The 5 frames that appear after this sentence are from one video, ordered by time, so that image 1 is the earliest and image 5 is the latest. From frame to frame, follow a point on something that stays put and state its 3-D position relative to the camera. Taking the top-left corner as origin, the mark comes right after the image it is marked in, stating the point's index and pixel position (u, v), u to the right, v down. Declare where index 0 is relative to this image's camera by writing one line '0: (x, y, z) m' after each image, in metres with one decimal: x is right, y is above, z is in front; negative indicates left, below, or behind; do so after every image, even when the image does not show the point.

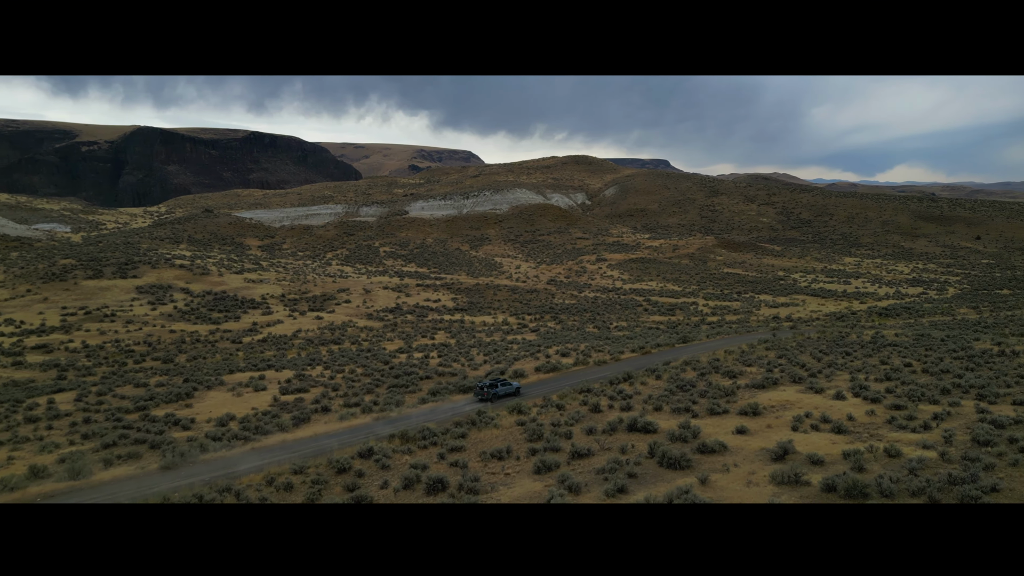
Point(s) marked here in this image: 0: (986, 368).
0: (+8.6, -1.5, +13.6) m
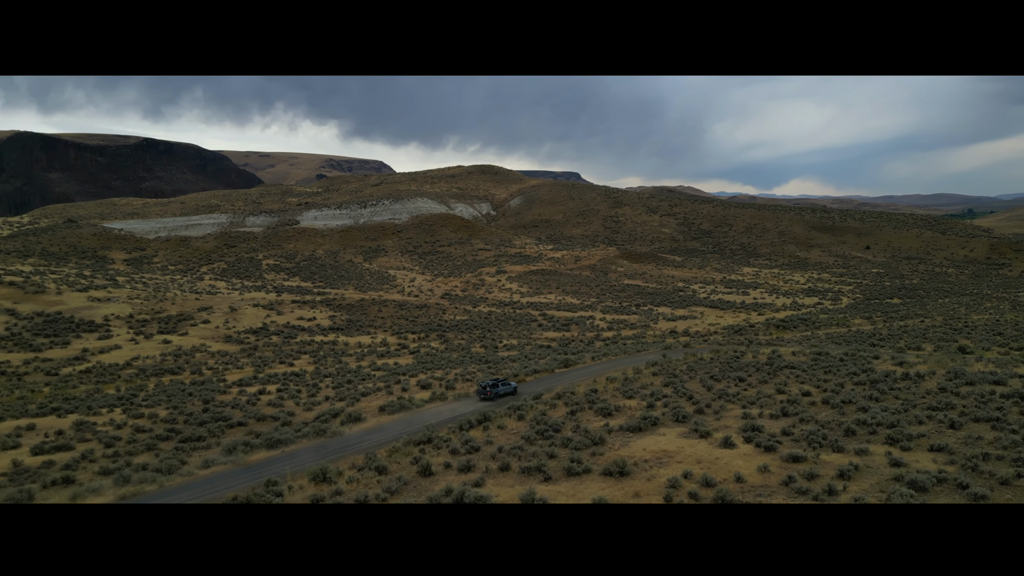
0: (+6.0, -1.8, +11.9) m
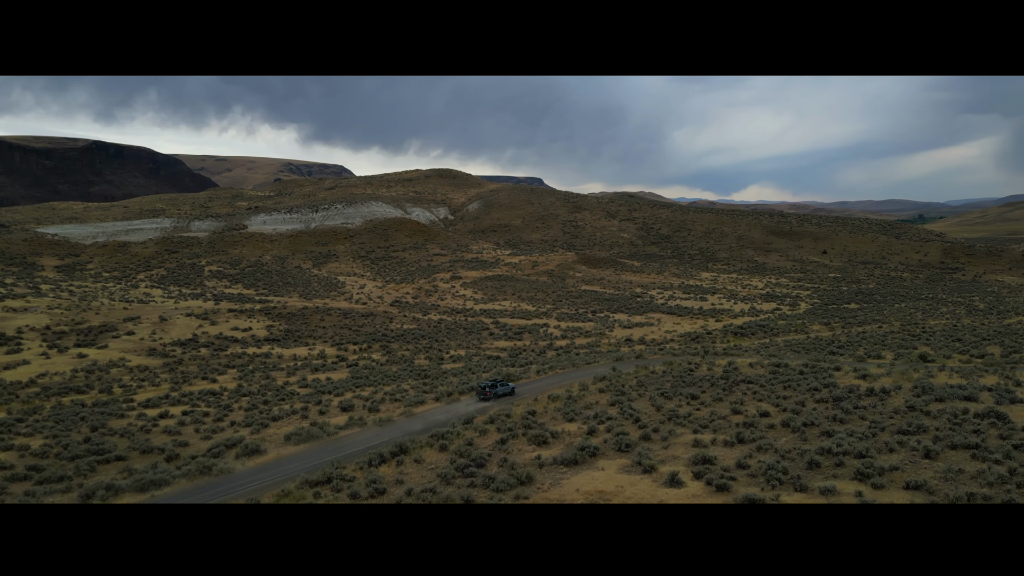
0: (+4.9, -1.9, +10.7) m
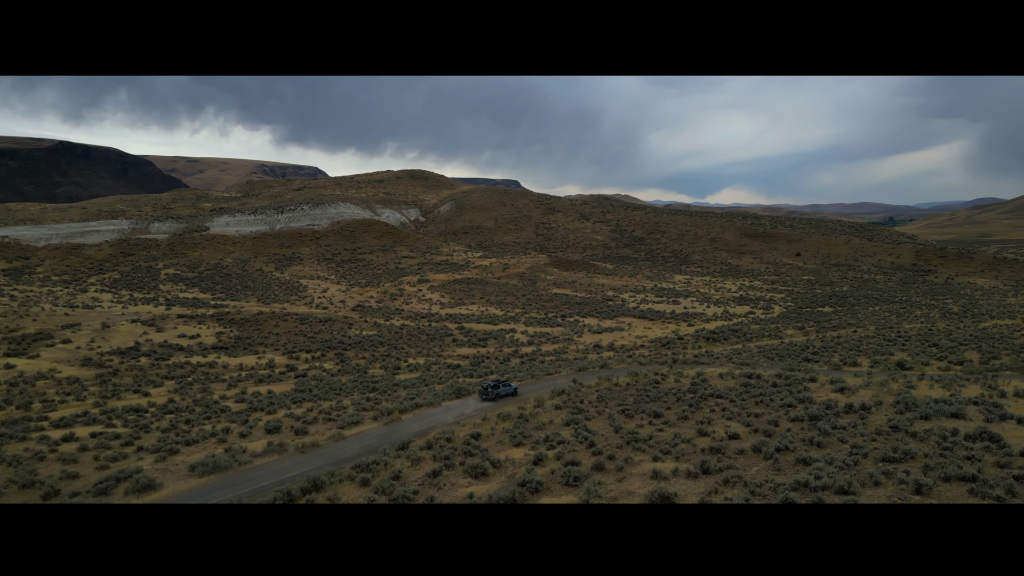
0: (+4.1, -2.0, +9.5) m
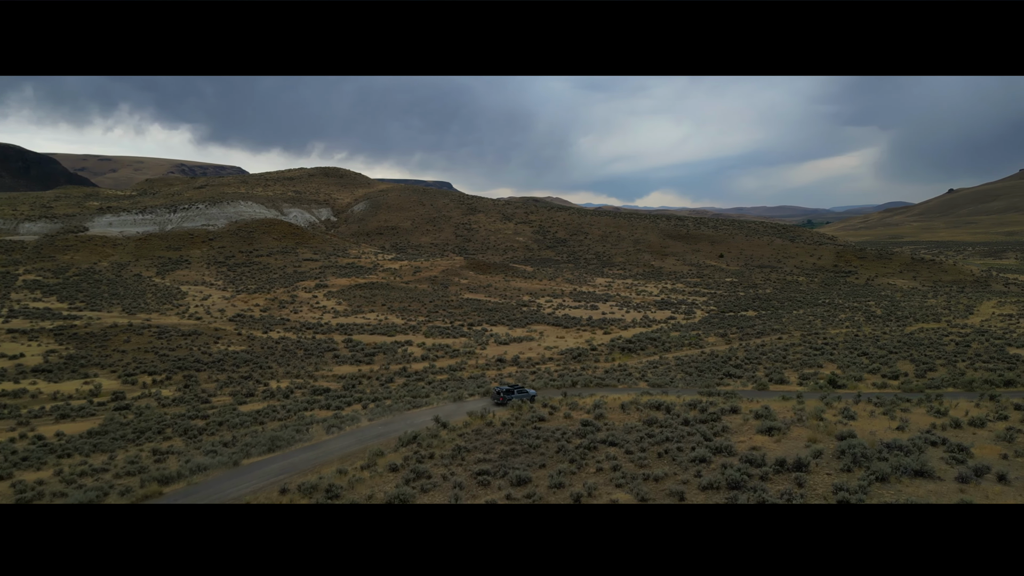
0: (+2.2, -2.1, +6.4) m
